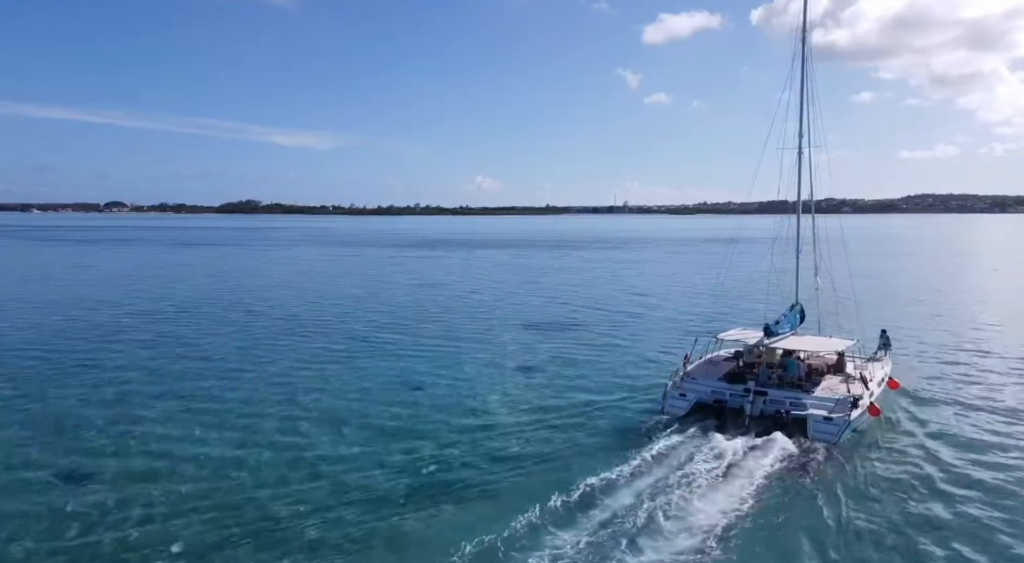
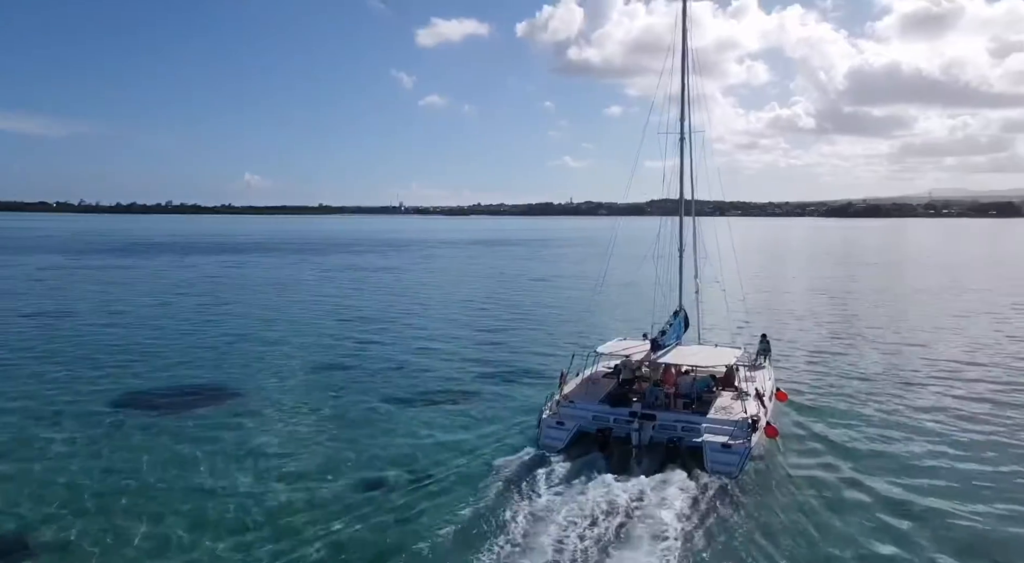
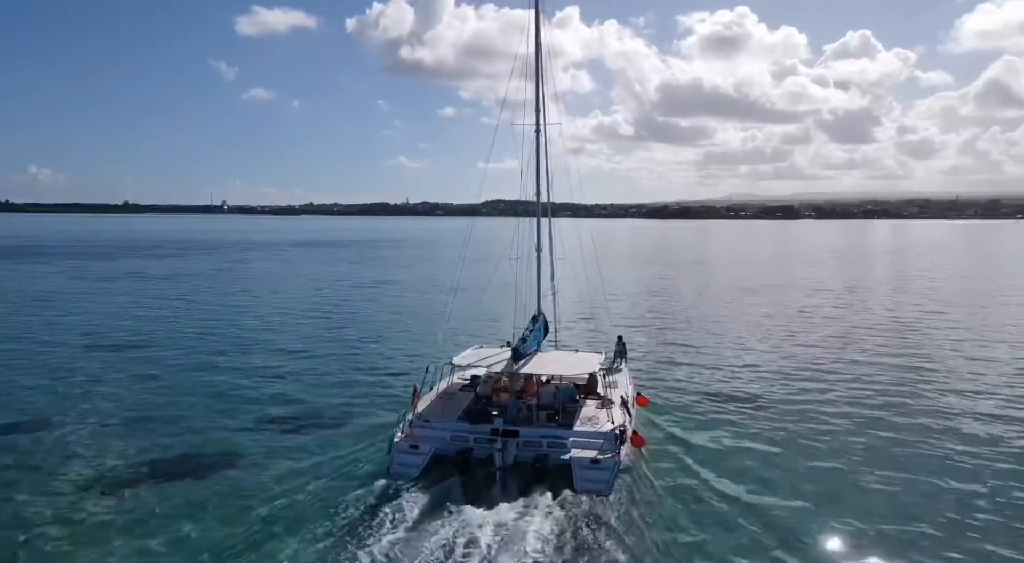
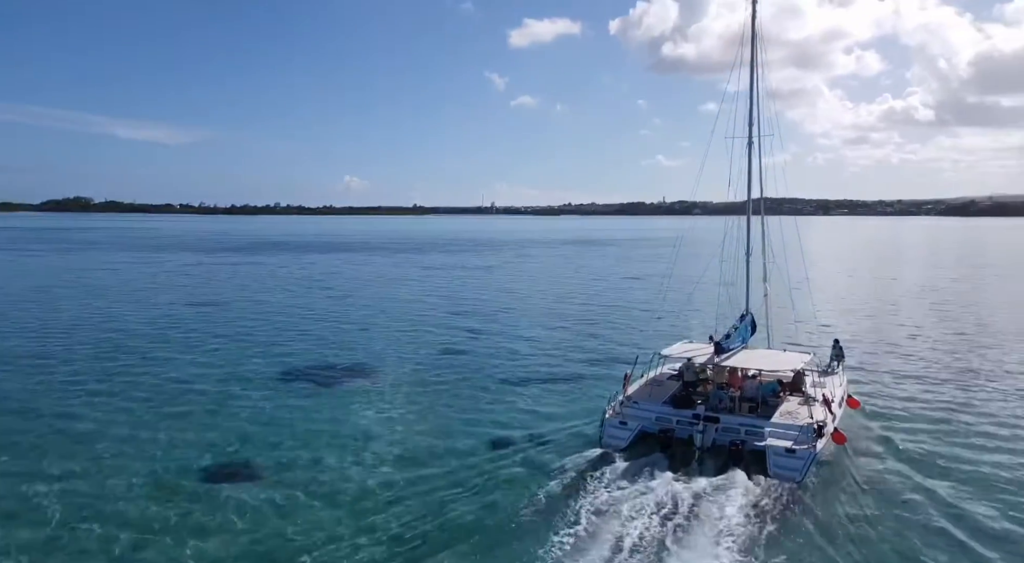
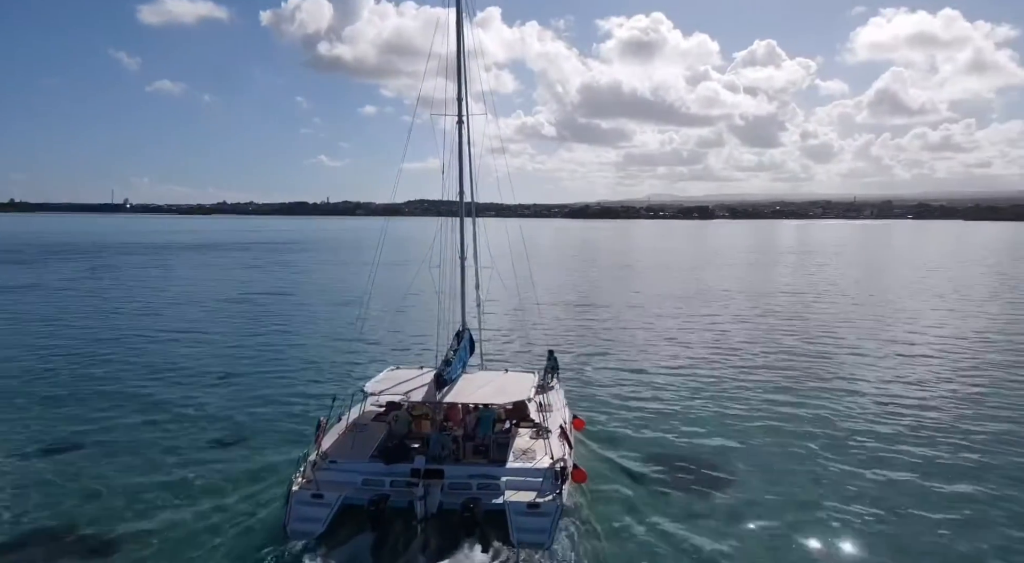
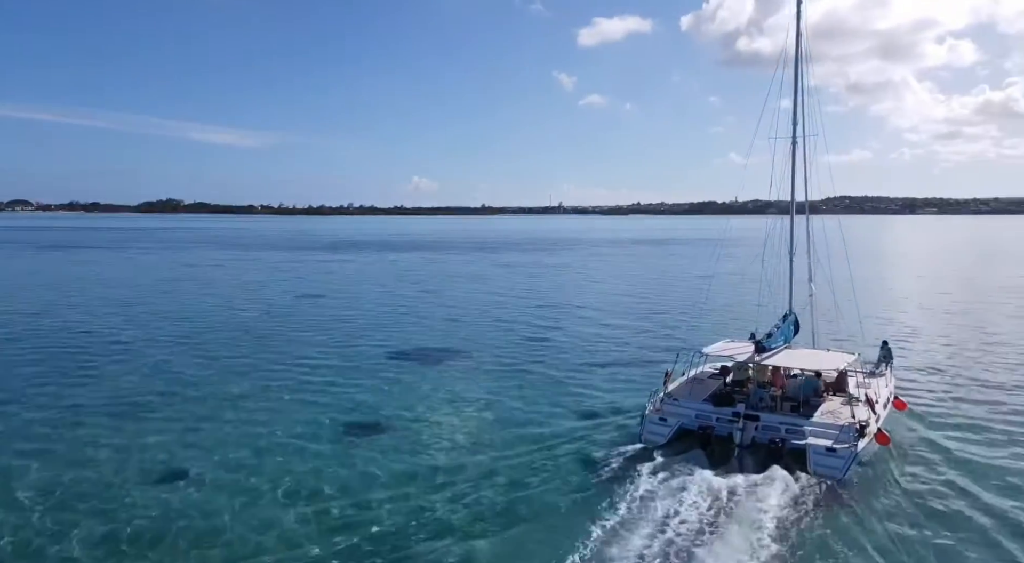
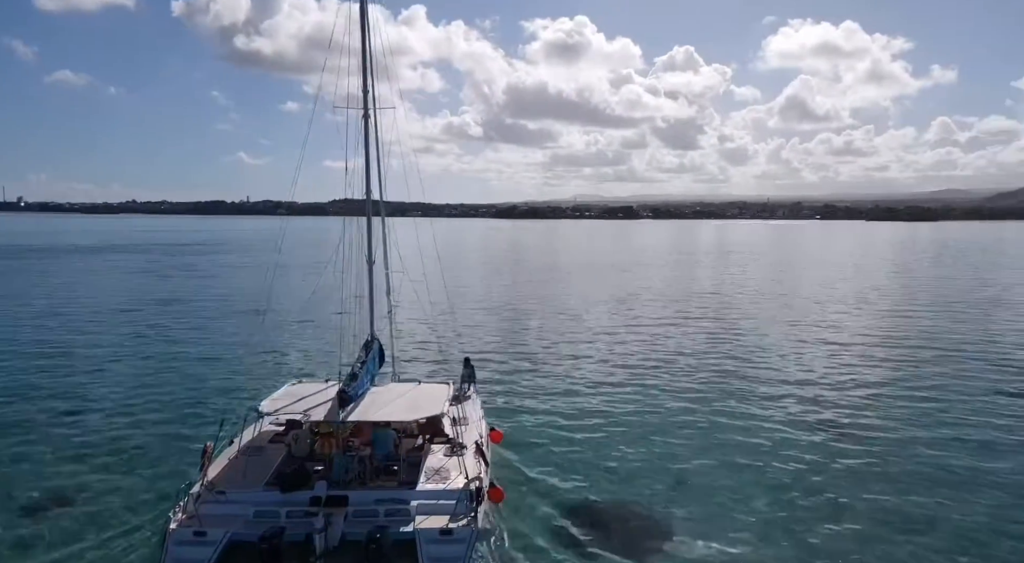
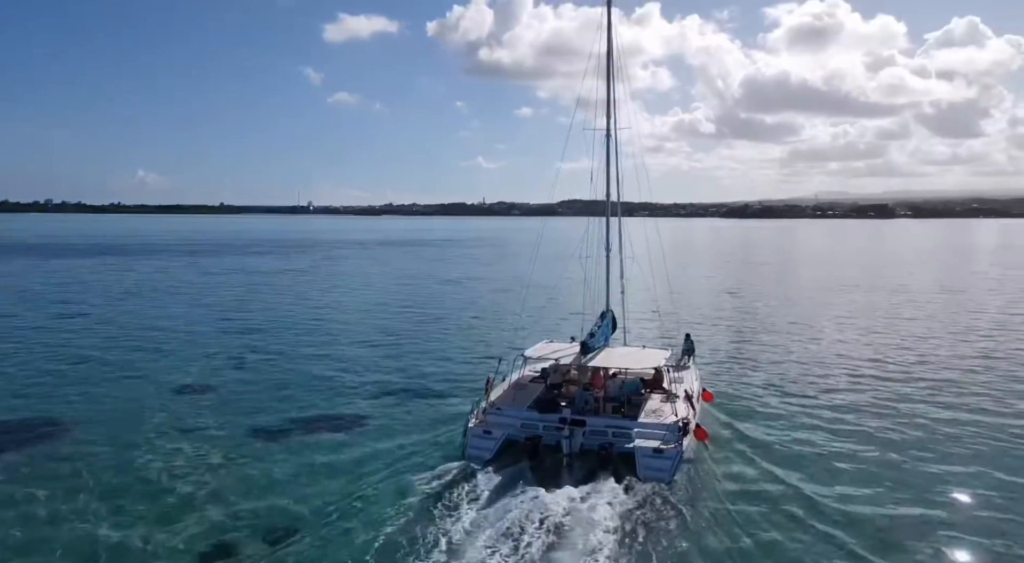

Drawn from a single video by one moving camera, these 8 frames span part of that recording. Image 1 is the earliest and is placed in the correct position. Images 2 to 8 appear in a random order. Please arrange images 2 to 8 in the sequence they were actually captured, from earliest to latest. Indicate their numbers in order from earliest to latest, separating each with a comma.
6, 4, 2, 8, 3, 5, 7
